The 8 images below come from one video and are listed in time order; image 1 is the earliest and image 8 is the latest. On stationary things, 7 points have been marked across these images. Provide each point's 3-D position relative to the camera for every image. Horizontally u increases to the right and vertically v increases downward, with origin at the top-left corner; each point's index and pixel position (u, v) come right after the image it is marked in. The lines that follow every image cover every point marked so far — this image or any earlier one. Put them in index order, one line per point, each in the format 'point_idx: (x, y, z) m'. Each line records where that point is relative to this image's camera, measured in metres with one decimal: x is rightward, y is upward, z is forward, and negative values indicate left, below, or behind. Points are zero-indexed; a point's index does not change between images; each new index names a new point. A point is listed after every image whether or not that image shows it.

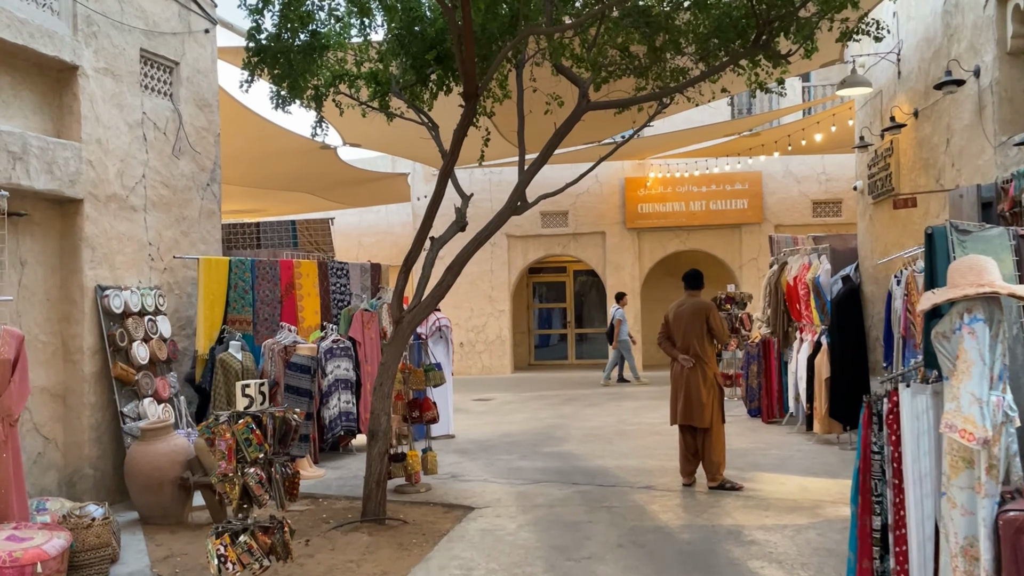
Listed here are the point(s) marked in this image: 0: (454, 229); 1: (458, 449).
0: (-0.2, +0.3, +4.7) m
1: (-0.3, -1.0, +6.9) m
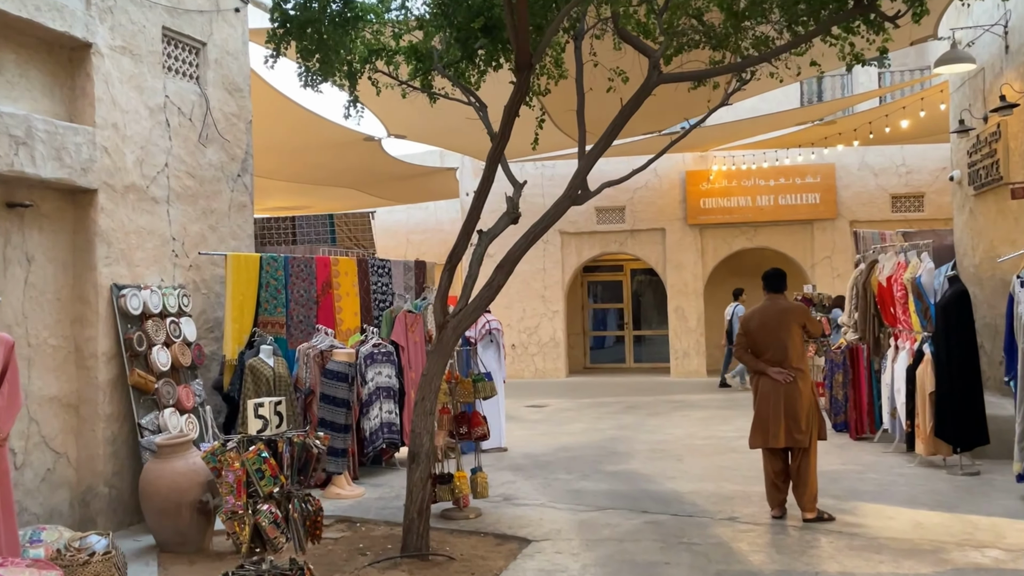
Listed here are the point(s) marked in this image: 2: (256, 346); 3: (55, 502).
0: (0.0, +0.3, +4.1) m
1: (0.0, -1.0, +6.3) m
2: (-1.3, -0.3, +5.5) m
3: (-1.9, -0.9, +4.6) m
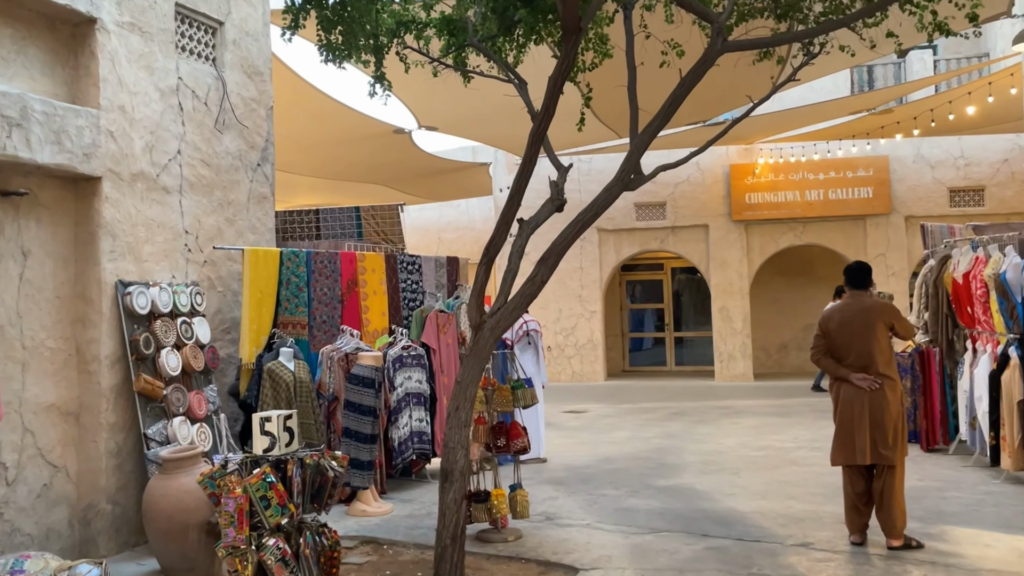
0: (+0.1, +0.3, +3.6) m
1: (+0.2, -1.0, +5.8) m
2: (-1.1, -0.3, +5.1) m
3: (-1.7, -0.9, +4.2) m
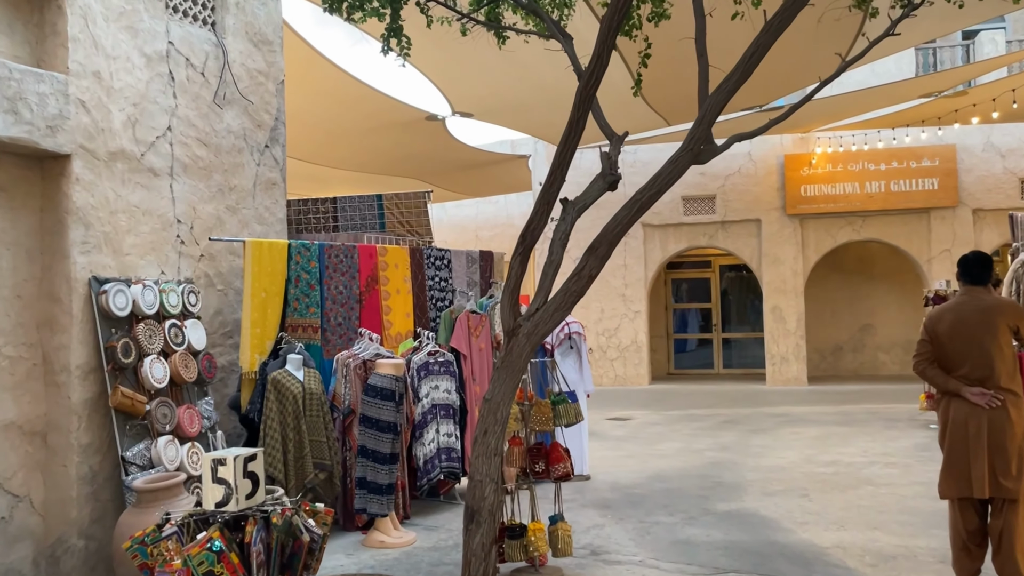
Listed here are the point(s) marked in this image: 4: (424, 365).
0: (+0.2, +0.3, +3.0) m
1: (+0.4, -1.0, +5.1) m
2: (-0.9, -0.3, +4.4) m
3: (-1.6, -0.9, +3.5) m
4: (-0.4, -0.3, +4.9) m
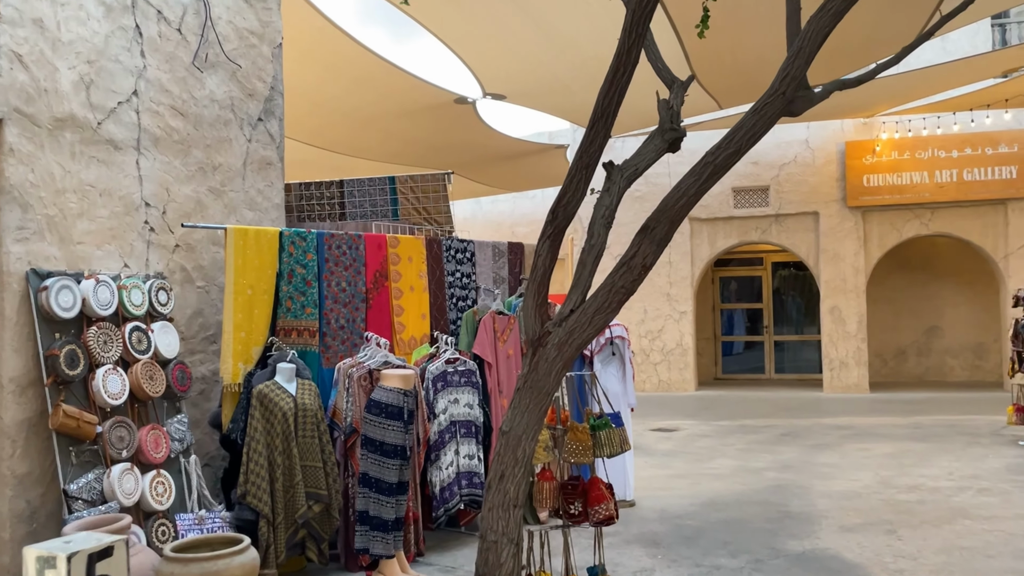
0: (+0.3, +0.3, +2.2) m
1: (+0.5, -1.0, +4.4) m
2: (-0.8, -0.3, +3.7) m
3: (-1.5, -0.8, +2.9) m
4: (-0.3, -0.3, +4.2) m
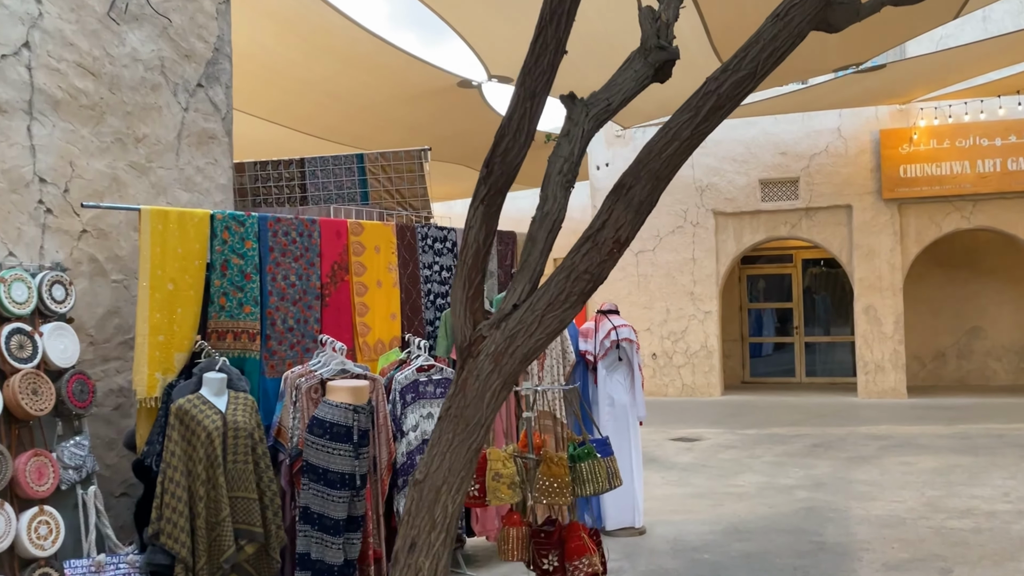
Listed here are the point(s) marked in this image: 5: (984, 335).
0: (+0.2, +0.3, +1.5) m
1: (+0.5, -1.0, +3.7) m
2: (-0.9, -0.2, +3.1) m
3: (-1.6, -0.8, +2.2) m
4: (-0.3, -0.3, +3.6) m
5: (+4.7, -0.5, +11.2) m
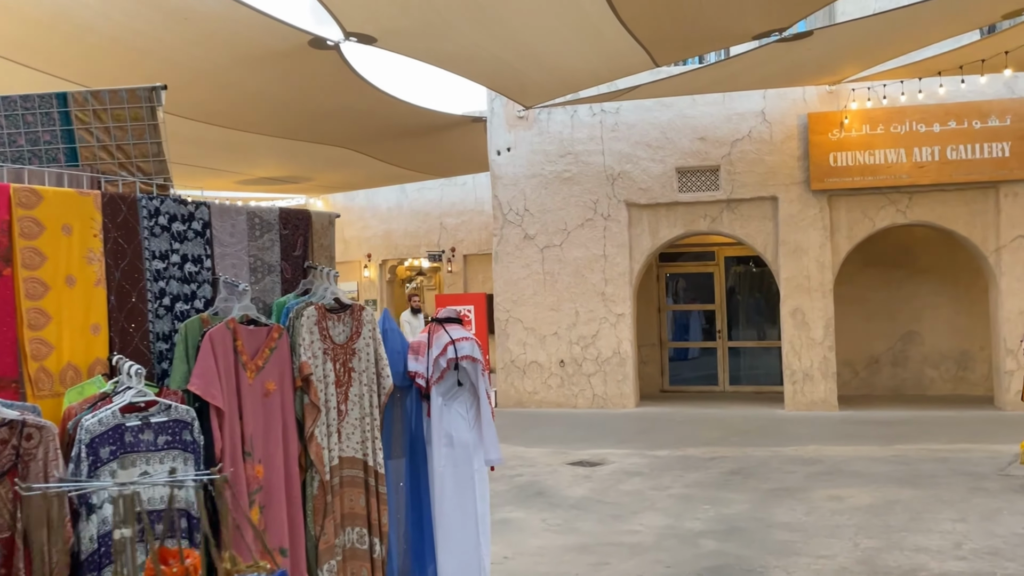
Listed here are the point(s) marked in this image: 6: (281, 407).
0: (-0.2, +0.3, +0.4) m
1: (-0.1, -1.0, +2.5) m
2: (-1.4, -0.2, +1.8) m
3: (-2.1, -0.8, +0.9) m
4: (-0.8, -0.3, +2.3) m
5: (+3.8, -0.5, +10.3) m
6: (-0.6, -0.3, +2.8) m
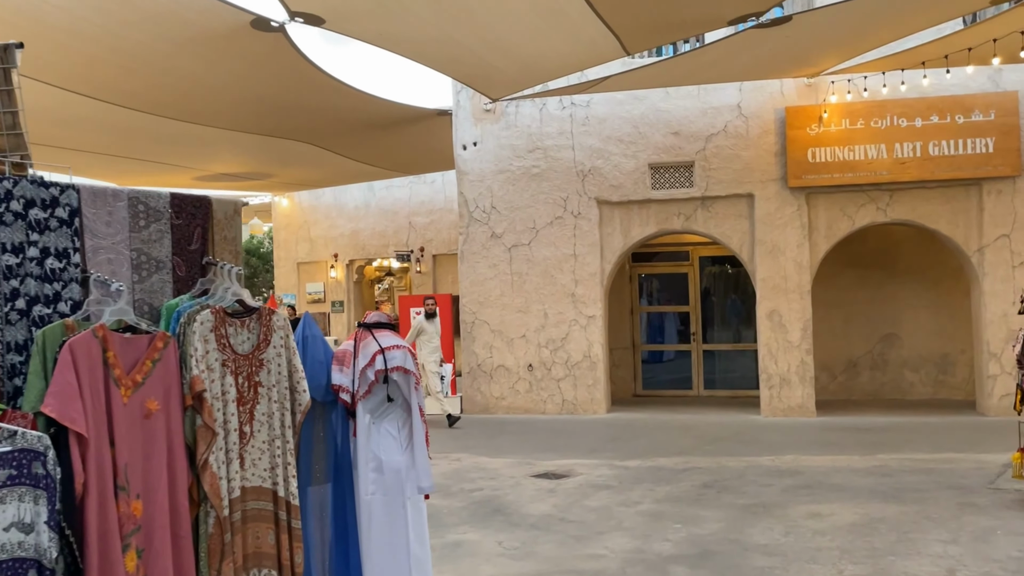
0: (-0.3, +0.3, -0.1) m
1: (-0.2, -1.0, +2.1) m
2: (-1.5, -0.2, +1.4) m
3: (-2.2, -0.8, +0.5) m
4: (-1.0, -0.3, +1.9) m
5: (+3.5, -0.5, +9.9) m
6: (-0.7, -0.3, +2.3) m
